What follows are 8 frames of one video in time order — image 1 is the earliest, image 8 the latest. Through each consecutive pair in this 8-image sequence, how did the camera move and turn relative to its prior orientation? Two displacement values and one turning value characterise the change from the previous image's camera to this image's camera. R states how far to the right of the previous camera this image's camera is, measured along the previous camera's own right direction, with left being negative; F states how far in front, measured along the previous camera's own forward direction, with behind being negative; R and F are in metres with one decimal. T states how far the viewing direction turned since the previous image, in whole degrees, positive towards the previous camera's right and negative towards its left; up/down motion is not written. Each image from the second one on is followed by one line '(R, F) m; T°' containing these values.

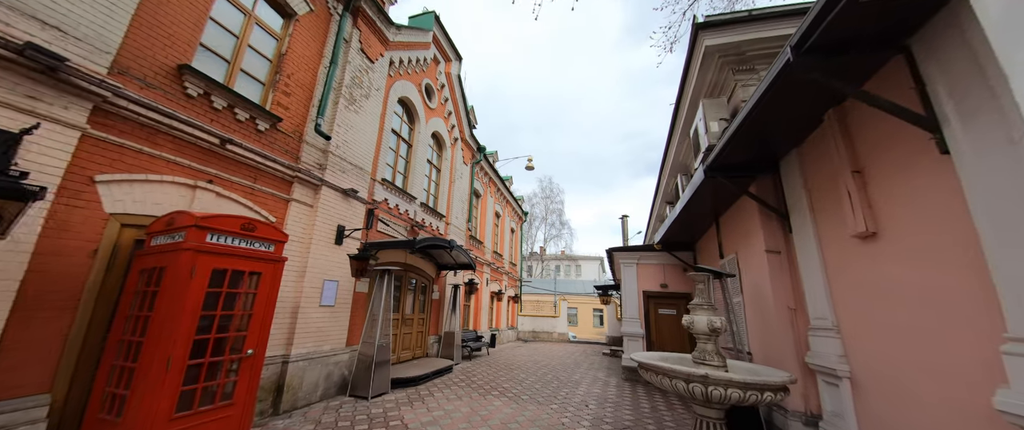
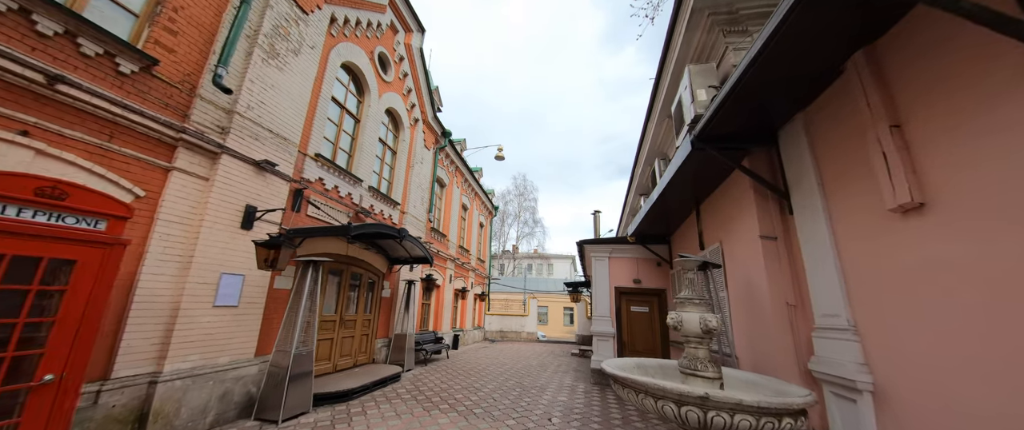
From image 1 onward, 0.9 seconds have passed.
(+0.3, +1.0) m; +4°
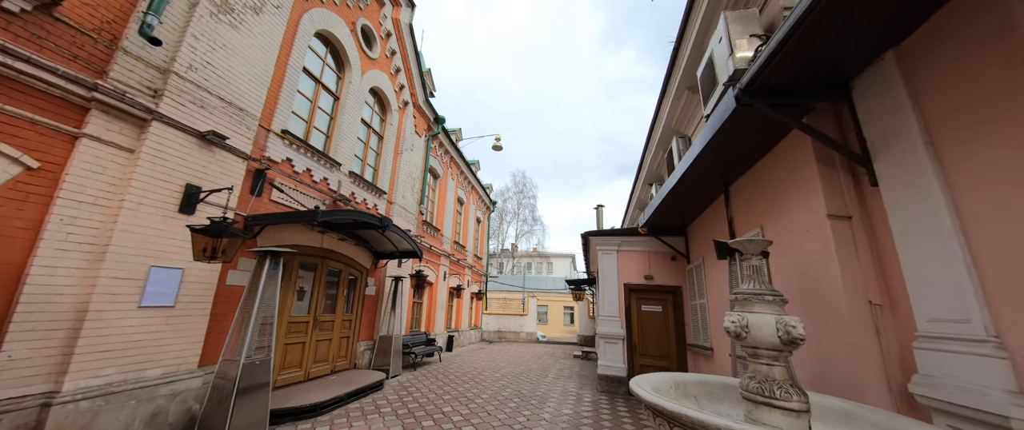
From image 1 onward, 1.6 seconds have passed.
(0.0, +0.8) m; 0°
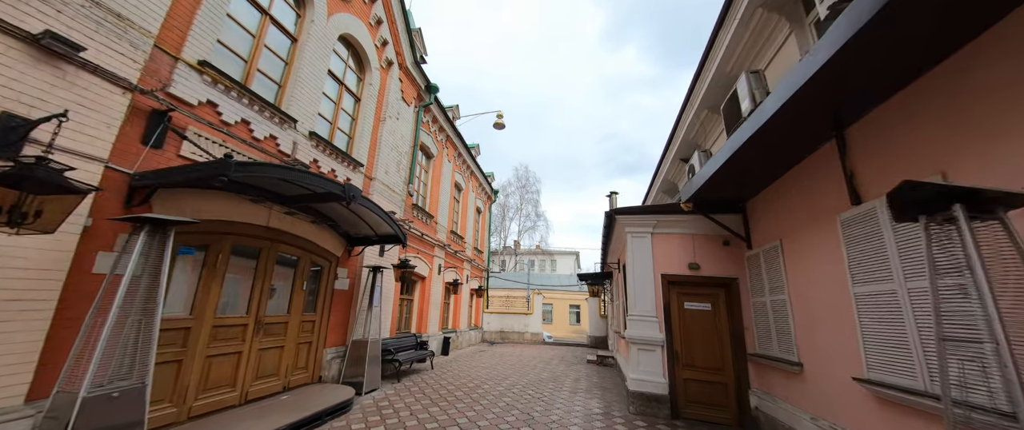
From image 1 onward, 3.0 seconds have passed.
(-0.1, +1.6) m; 0°
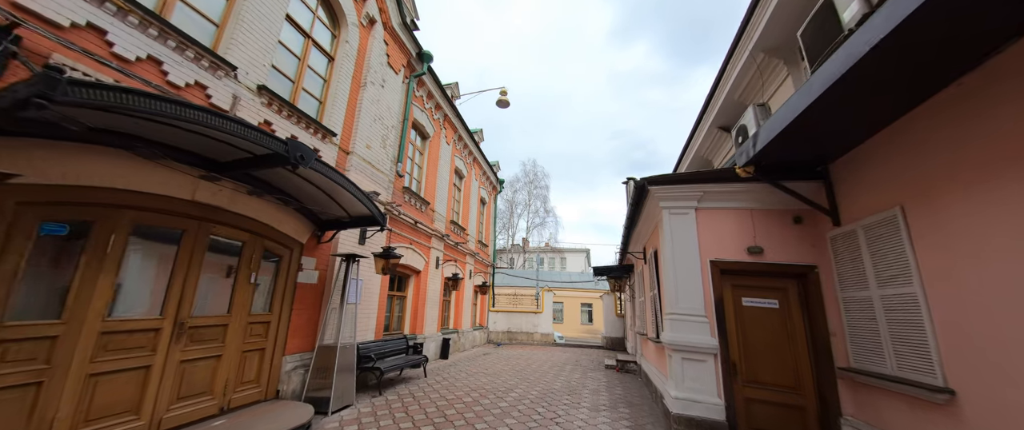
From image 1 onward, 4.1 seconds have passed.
(+0.1, +1.2) m; -1°
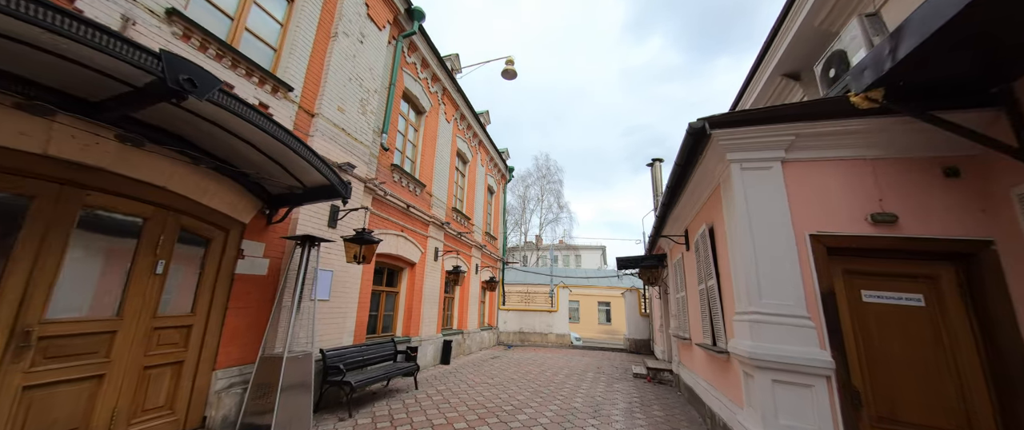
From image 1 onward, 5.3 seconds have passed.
(+0.1, +1.3) m; -2°
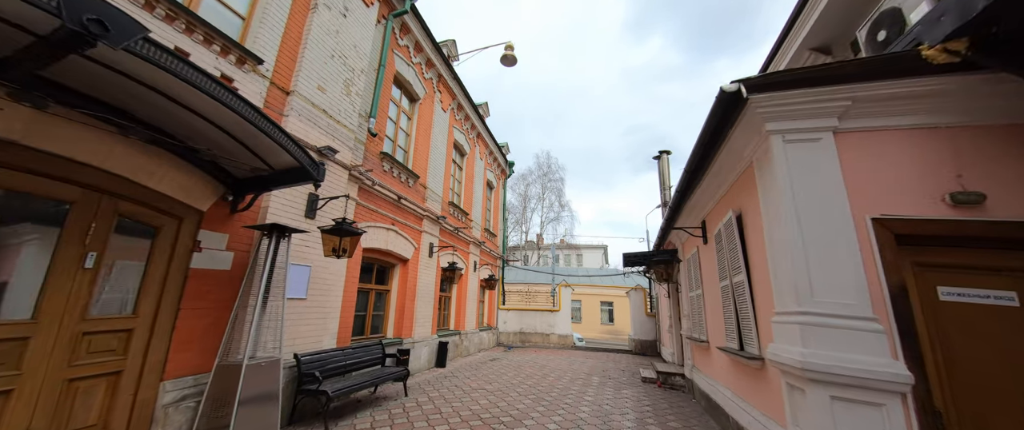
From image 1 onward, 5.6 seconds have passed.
(0.0, +0.5) m; 0°
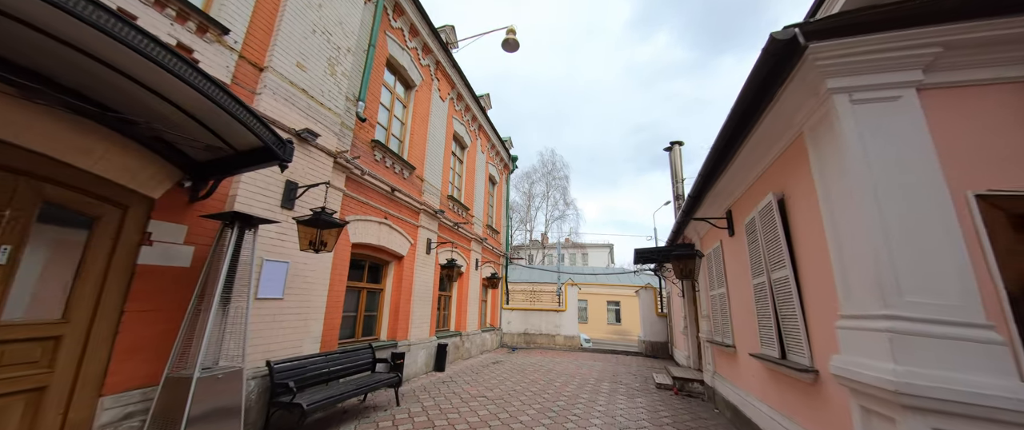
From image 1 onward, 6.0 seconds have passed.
(0.0, +0.5) m; -1°
